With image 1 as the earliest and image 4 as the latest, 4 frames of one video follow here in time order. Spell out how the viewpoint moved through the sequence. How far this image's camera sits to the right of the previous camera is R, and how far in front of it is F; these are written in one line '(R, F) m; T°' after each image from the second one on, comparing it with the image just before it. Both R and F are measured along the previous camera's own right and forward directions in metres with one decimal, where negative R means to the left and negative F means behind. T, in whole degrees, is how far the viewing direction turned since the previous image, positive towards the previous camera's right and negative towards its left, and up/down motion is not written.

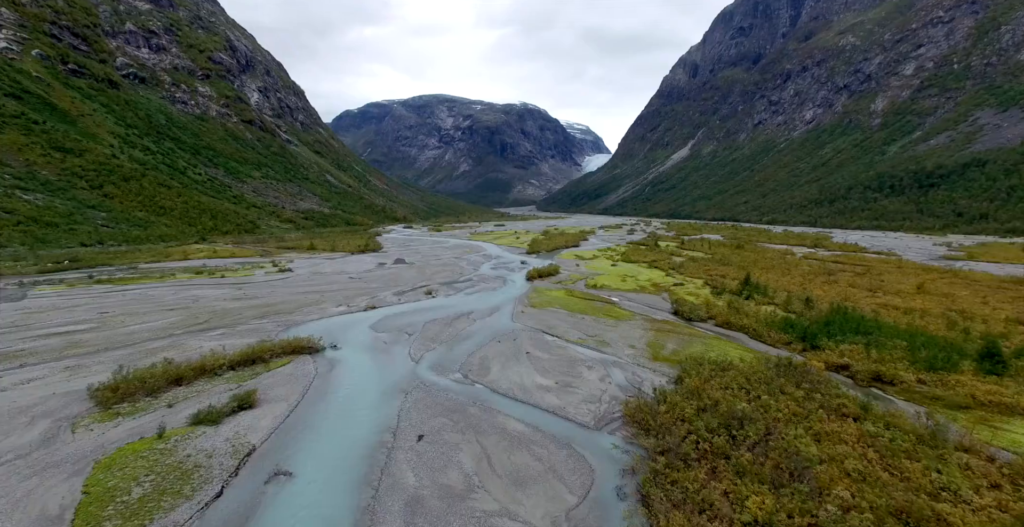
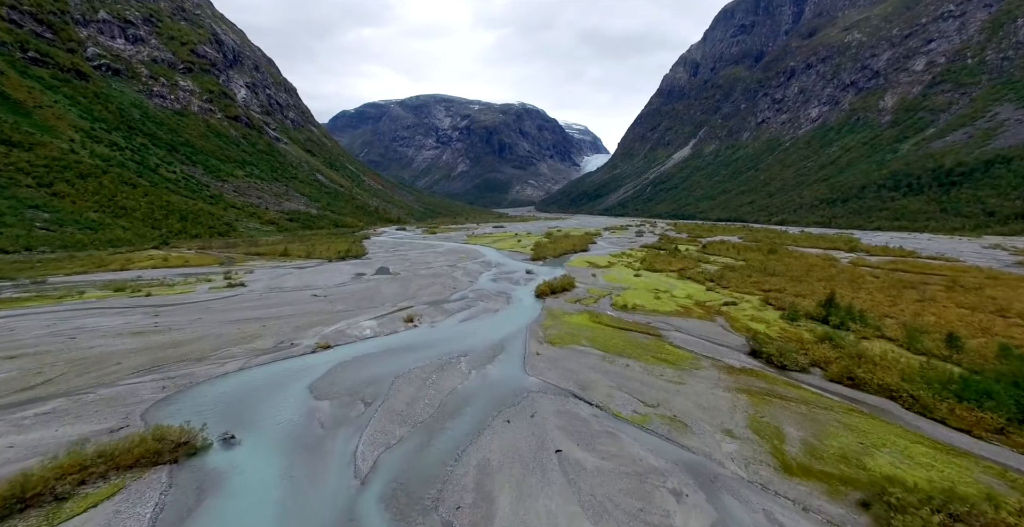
(-0.5, +7.0) m; 0°
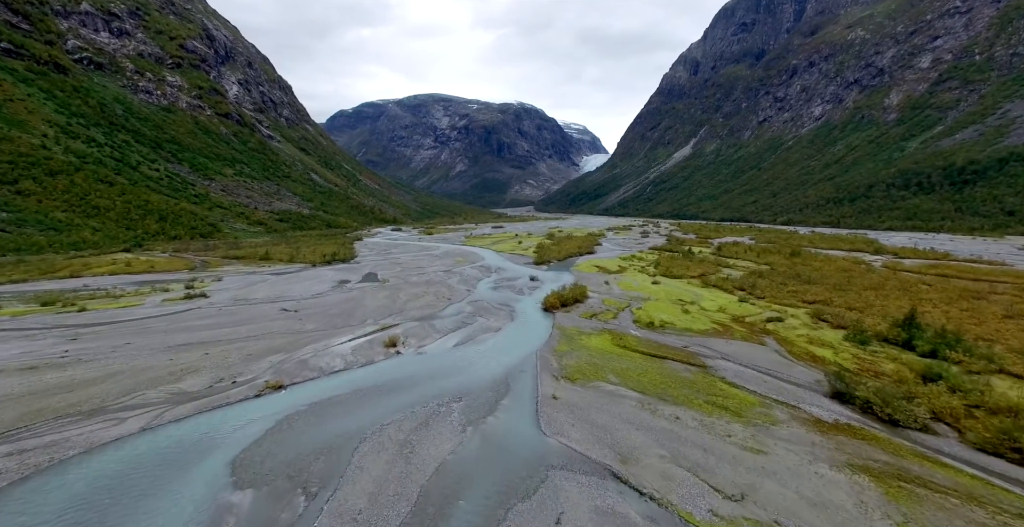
(-0.3, +4.1) m; 0°
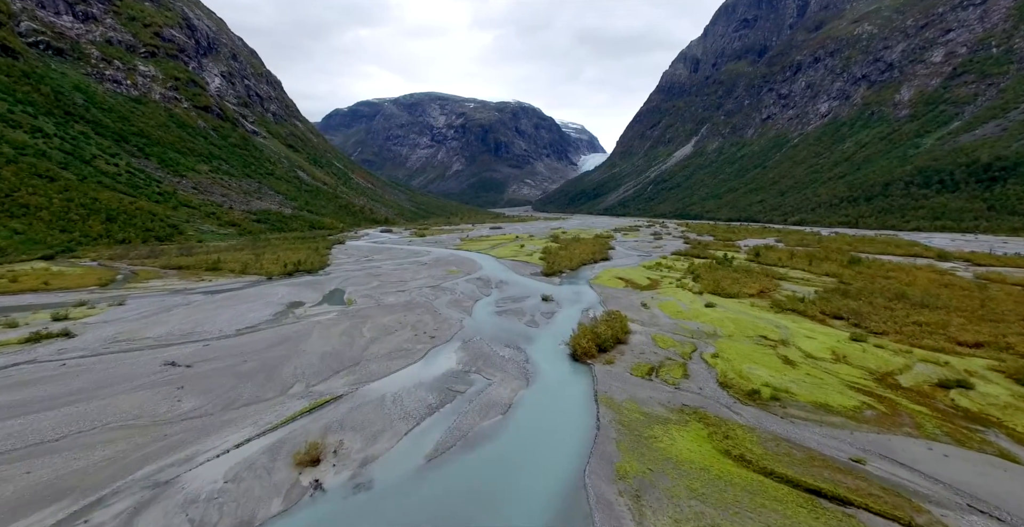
(-0.6, +8.4) m; 0°
